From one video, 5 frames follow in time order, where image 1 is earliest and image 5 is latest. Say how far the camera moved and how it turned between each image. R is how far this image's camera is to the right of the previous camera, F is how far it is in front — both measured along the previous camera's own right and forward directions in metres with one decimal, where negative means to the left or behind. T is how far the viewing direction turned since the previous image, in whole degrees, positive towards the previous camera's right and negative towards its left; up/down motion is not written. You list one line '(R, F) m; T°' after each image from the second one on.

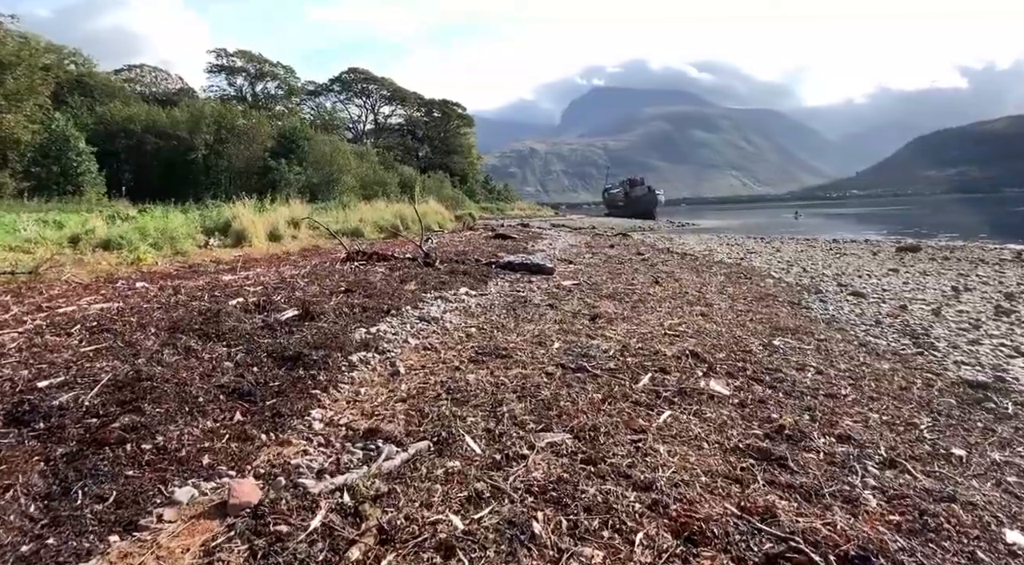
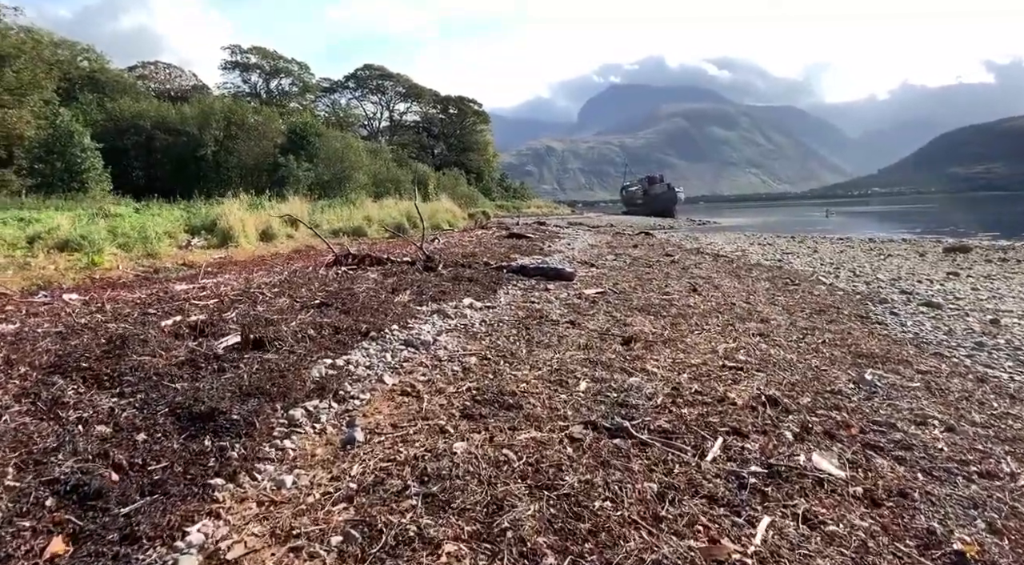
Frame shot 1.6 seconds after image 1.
(0.0, +1.7) m; -1°
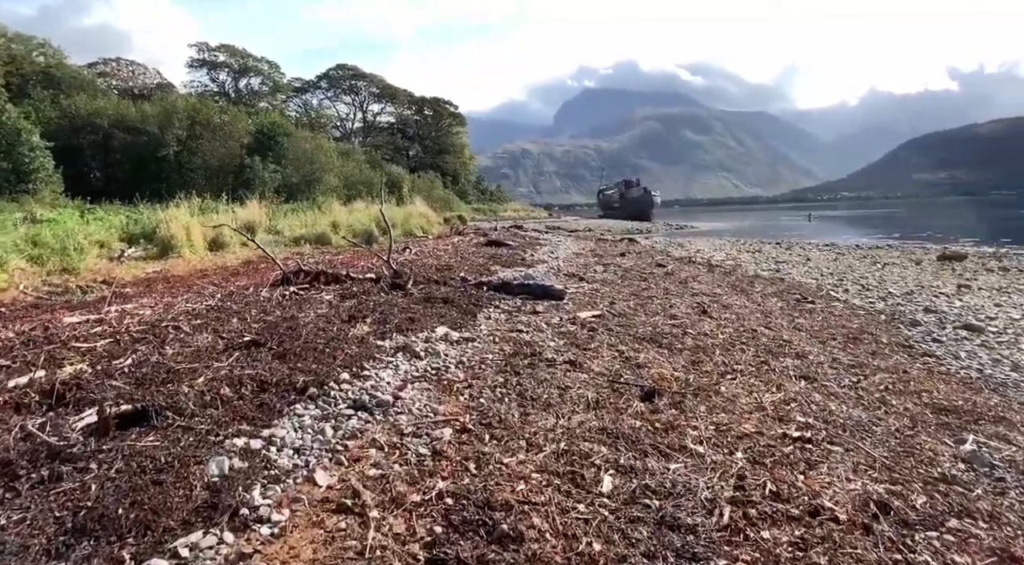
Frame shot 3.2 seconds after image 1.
(-0.1, +1.5) m; +2°
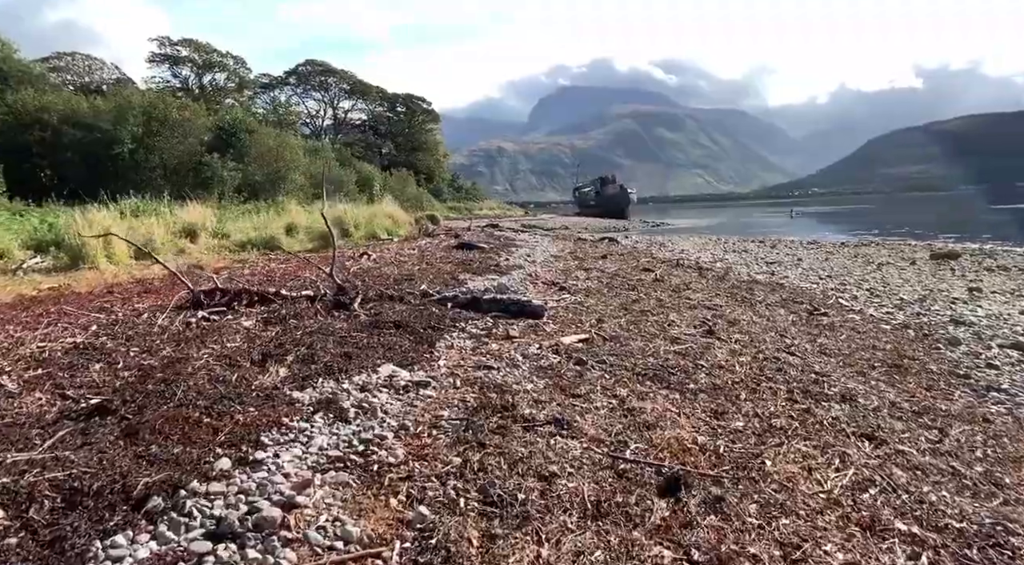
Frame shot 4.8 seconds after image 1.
(+0.1, +1.6) m; +2°
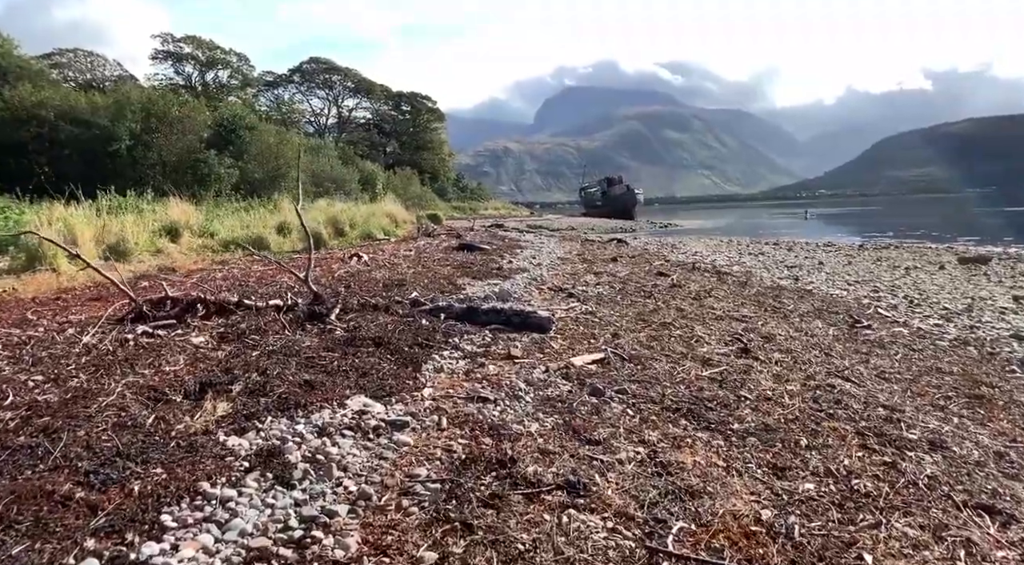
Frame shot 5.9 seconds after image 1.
(0.0, +1.1) m; 0°
